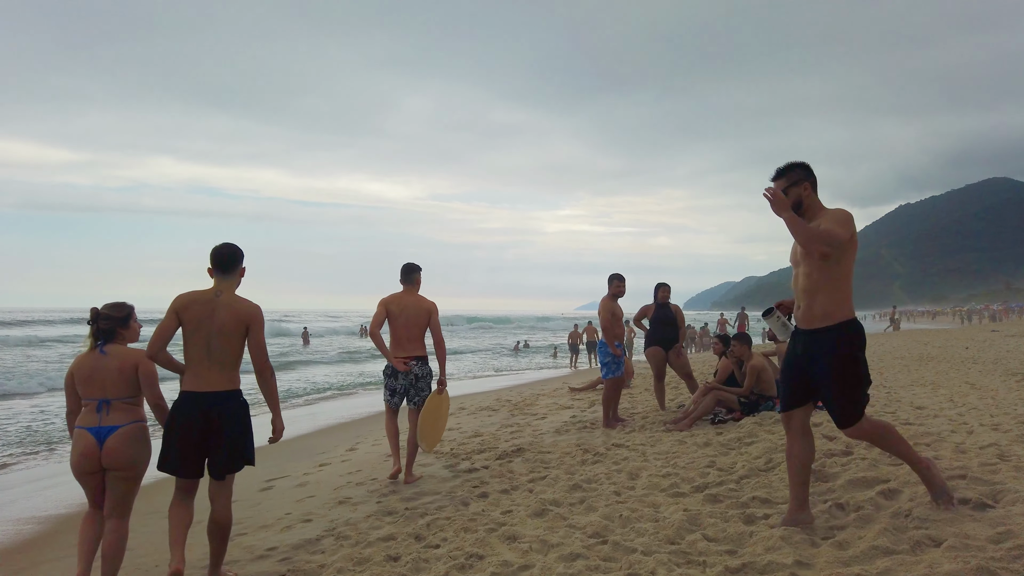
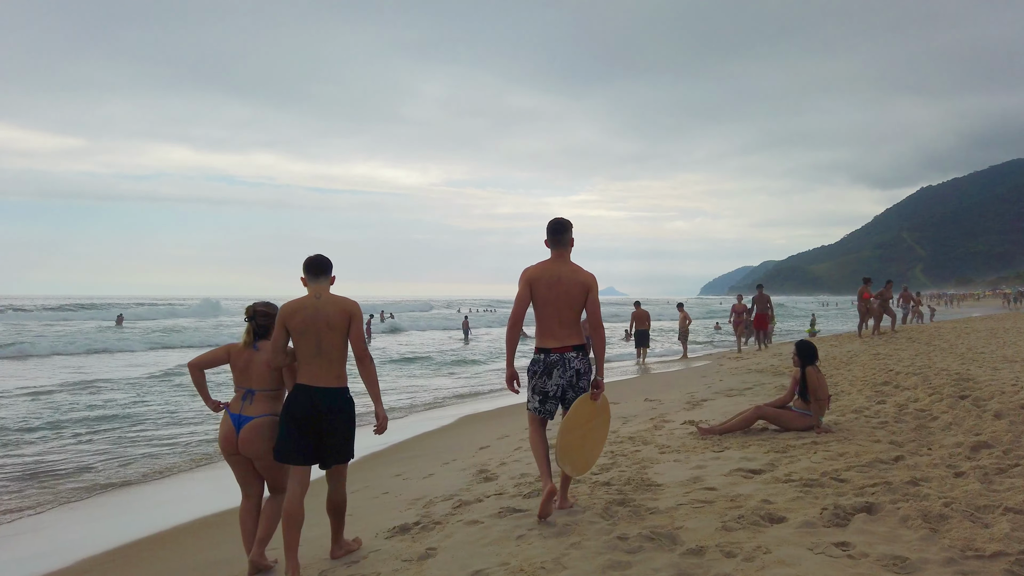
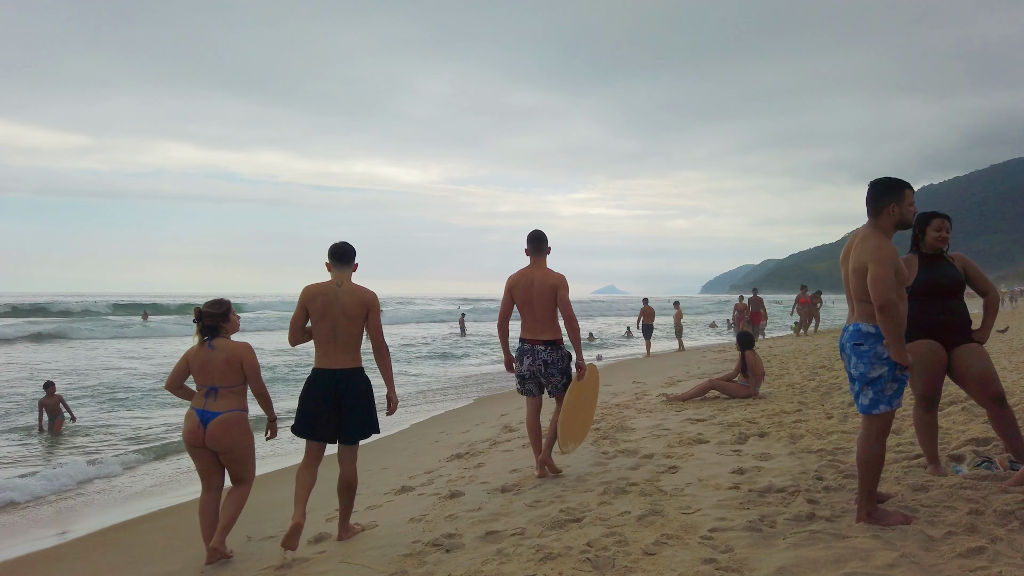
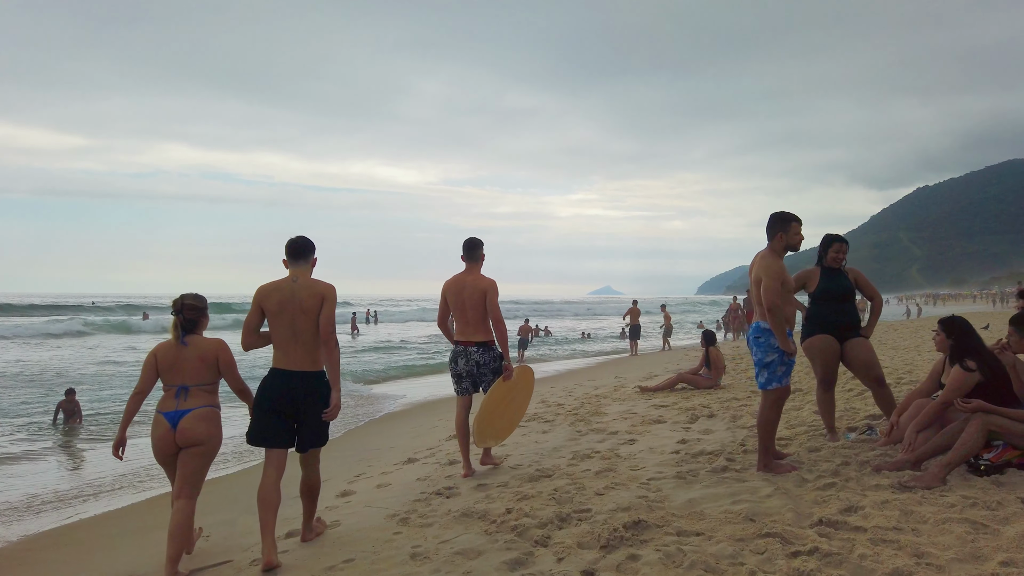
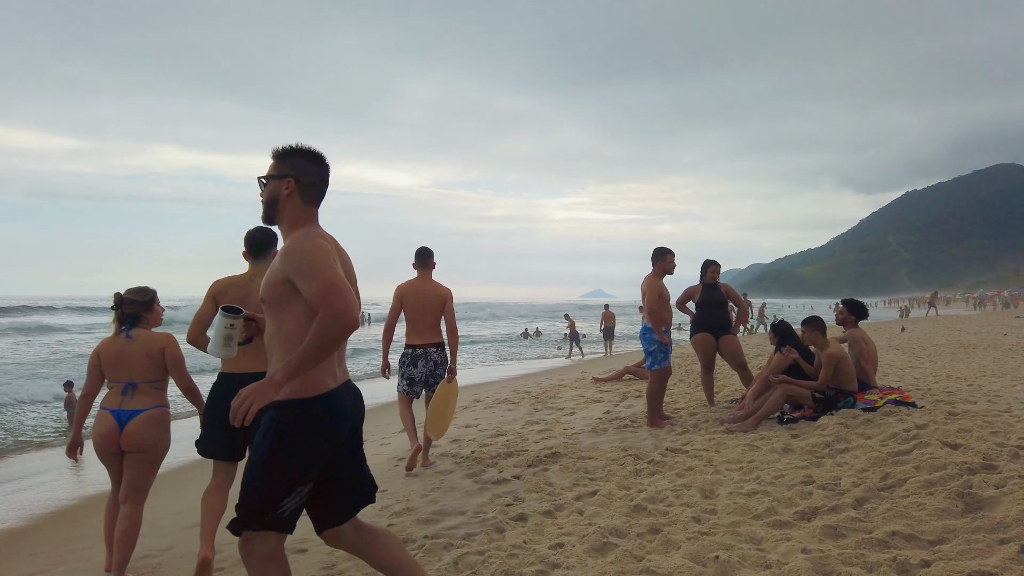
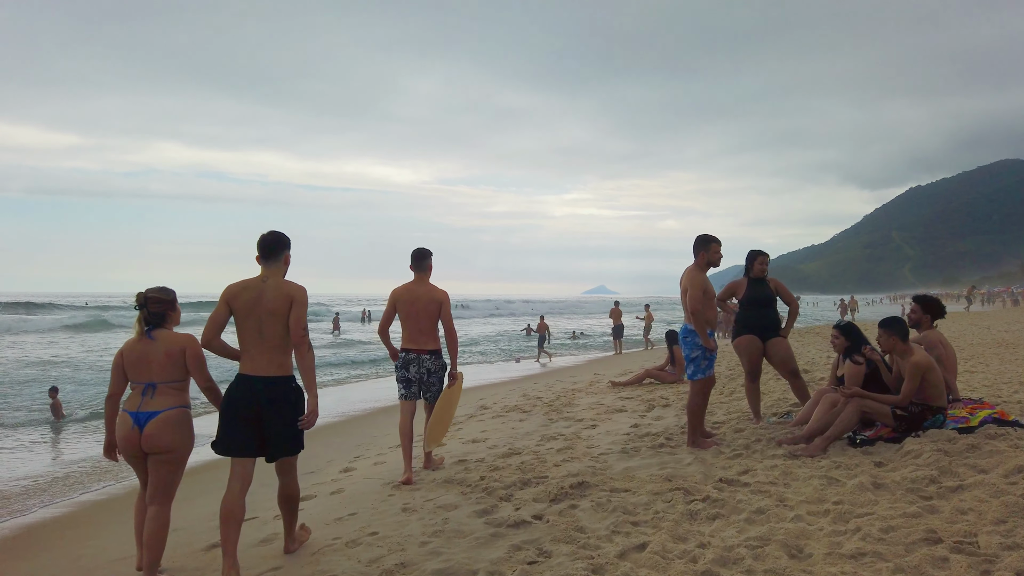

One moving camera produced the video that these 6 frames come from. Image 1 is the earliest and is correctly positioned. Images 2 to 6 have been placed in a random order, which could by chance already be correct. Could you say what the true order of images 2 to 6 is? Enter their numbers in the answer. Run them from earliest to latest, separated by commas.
5, 6, 4, 3, 2
